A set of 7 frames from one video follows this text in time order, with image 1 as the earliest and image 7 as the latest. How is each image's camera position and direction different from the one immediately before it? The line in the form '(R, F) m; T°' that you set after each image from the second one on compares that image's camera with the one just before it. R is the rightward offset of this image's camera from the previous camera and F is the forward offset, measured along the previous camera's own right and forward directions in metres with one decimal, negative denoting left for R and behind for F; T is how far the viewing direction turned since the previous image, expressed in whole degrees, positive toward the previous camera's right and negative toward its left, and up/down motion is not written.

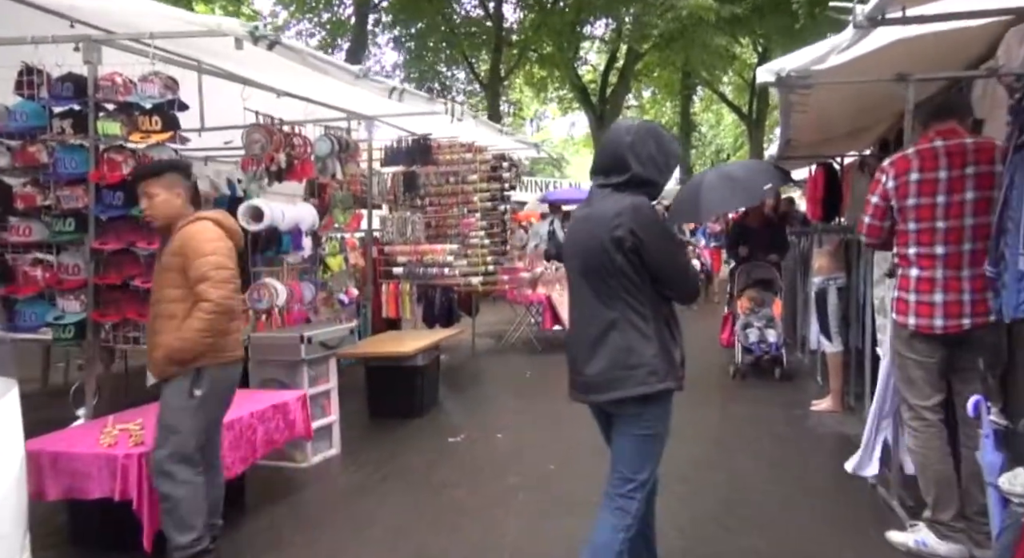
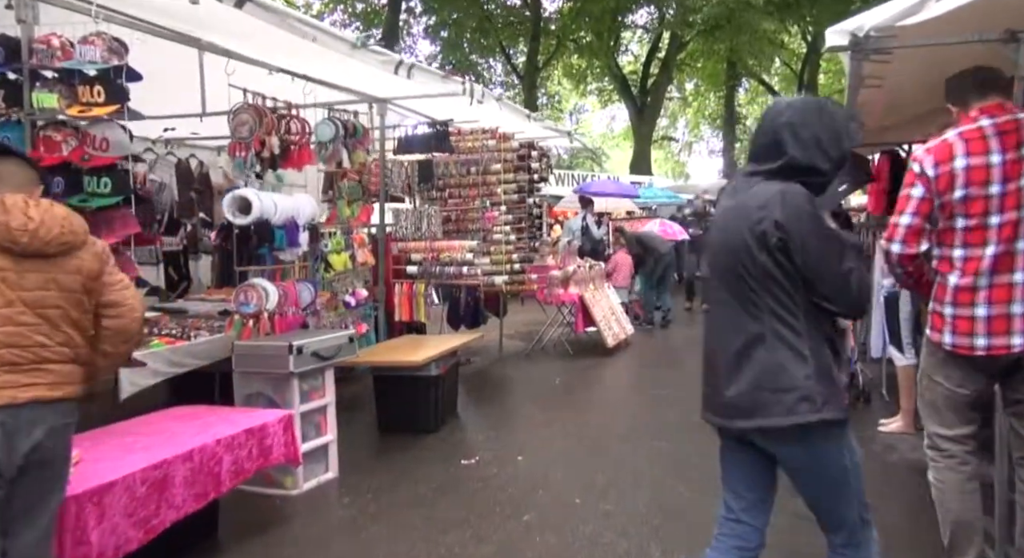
(+0.1, +0.8) m; -3°
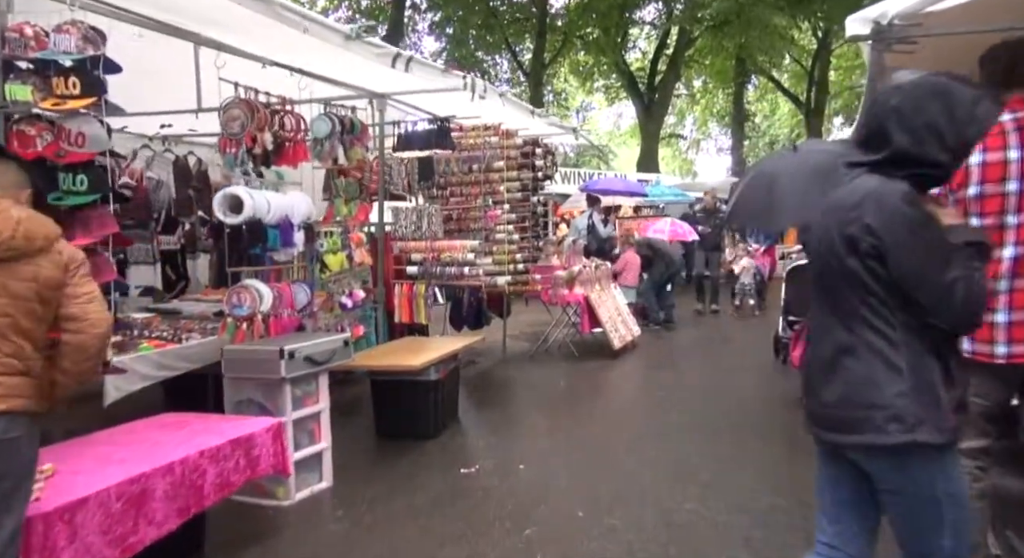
(0.0, +0.2) m; 0°
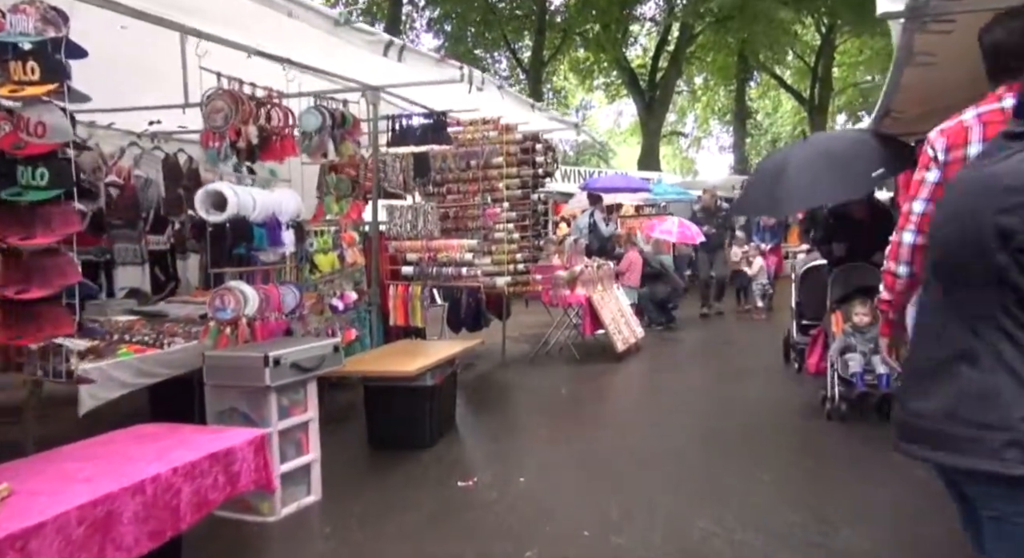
(0.0, +0.3) m; 0°
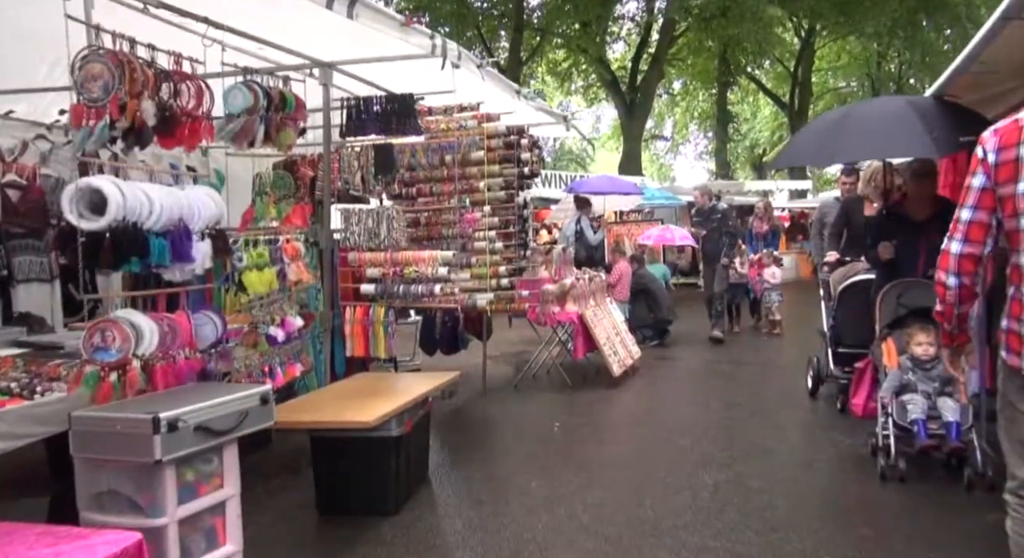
(0.0, +1.2) m; +2°
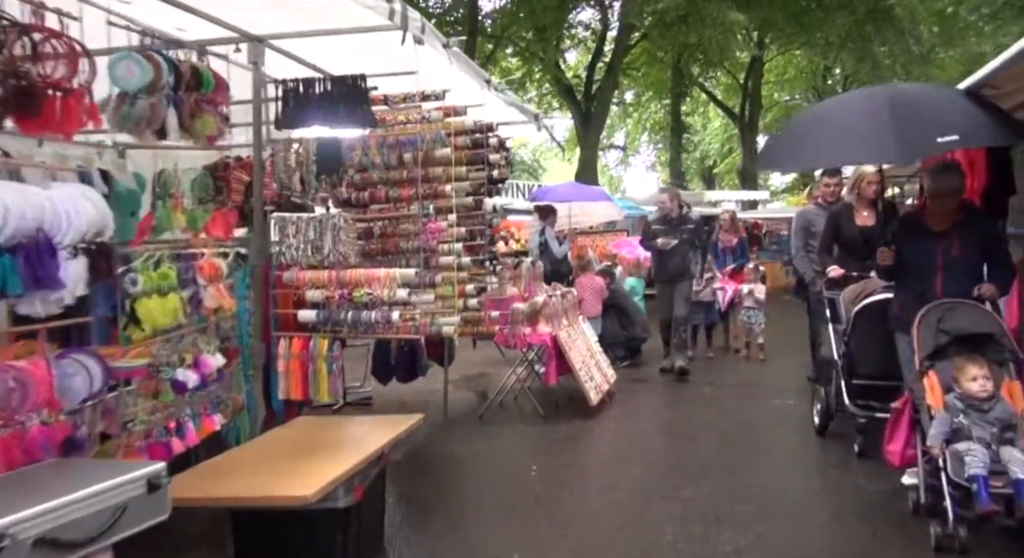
(-0.1, +1.0) m; +3°
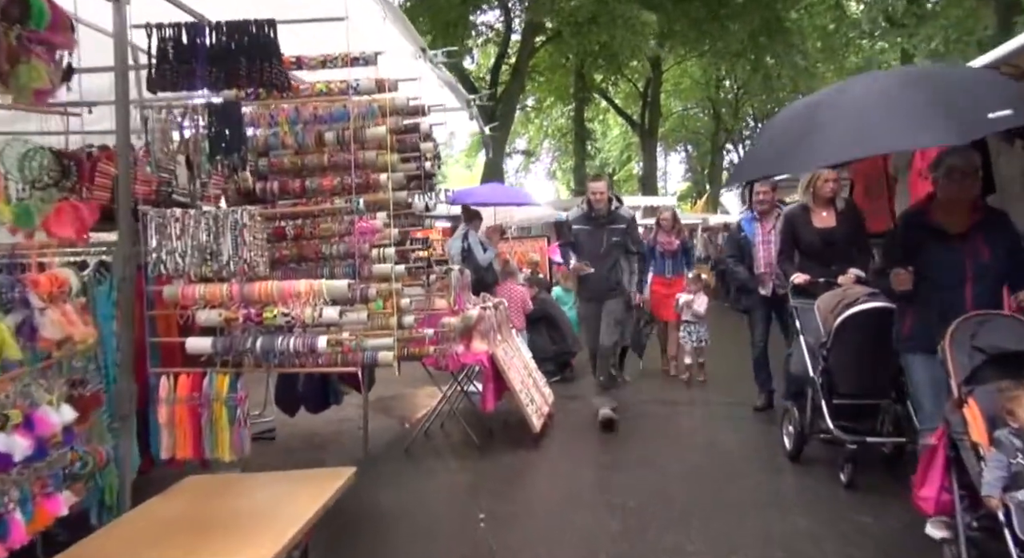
(-0.2, +1.1) m; +6°
